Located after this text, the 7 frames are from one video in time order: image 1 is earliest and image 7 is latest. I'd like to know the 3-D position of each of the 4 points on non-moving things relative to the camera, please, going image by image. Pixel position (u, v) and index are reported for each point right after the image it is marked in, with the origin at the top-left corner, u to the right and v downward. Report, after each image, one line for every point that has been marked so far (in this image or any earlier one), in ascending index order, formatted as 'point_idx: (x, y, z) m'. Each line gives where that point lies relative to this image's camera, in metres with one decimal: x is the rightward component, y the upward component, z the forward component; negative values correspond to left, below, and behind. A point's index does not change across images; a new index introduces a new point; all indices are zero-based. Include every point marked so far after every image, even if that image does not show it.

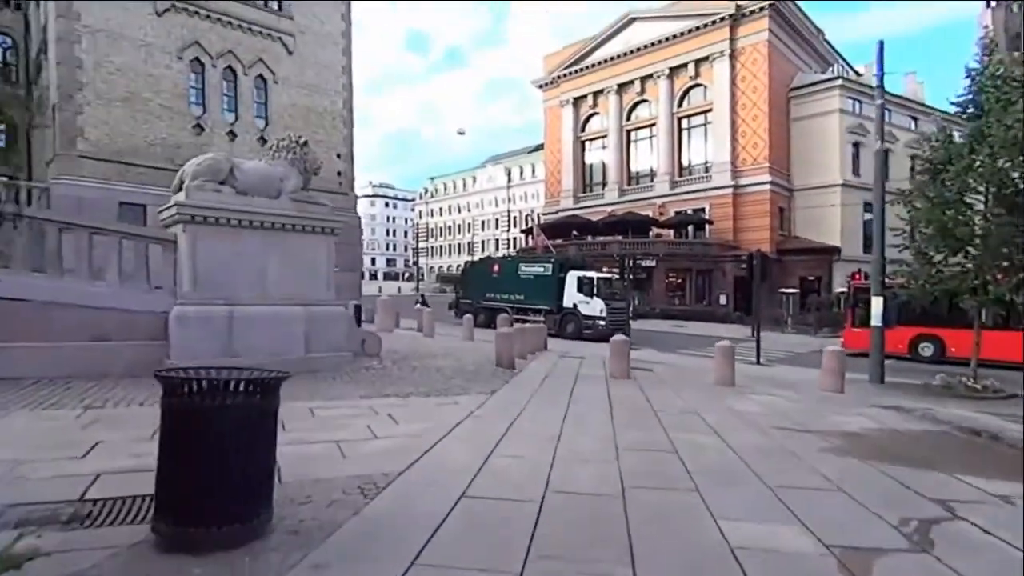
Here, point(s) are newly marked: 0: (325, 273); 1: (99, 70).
0: (-2.4, +0.2, +7.8) m
1: (-12.4, +6.7, +18.5) m
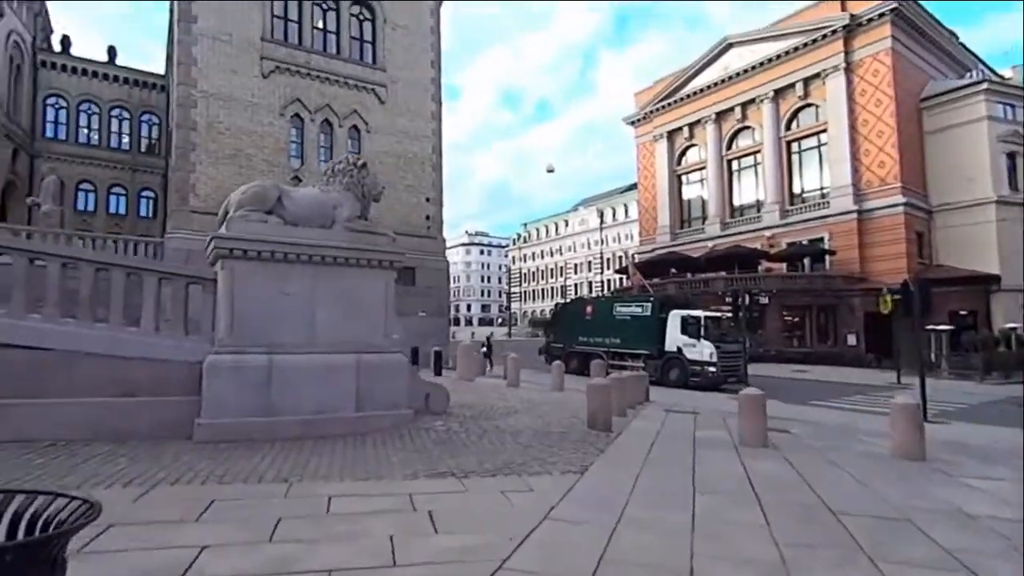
0: (-1.4, -0.3, +6.6) m
1: (-9.7, +5.1, +19.2) m
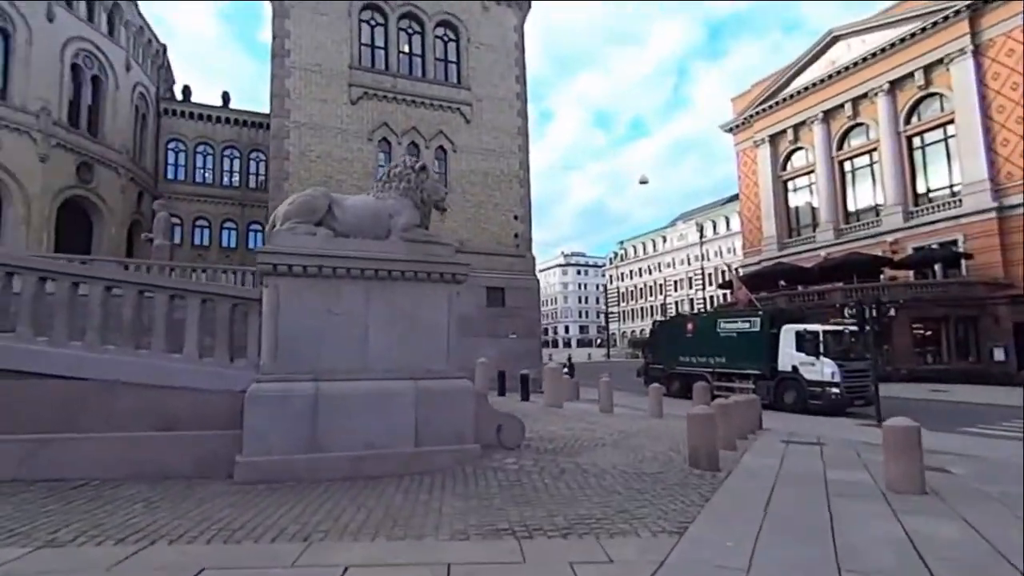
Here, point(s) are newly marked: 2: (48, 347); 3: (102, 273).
0: (-0.7, -0.5, +5.8) m
1: (-6.9, +4.3, +19.8) m
2: (-4.0, -0.5, +5.1) m
3: (-3.6, +0.1, +5.2) m
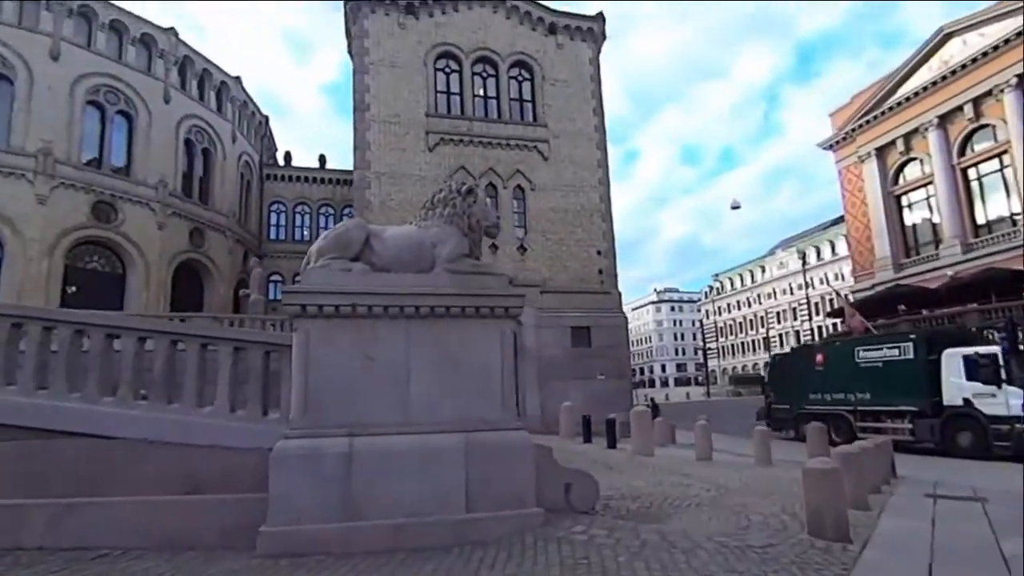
0: (-0.1, -0.8, +5.0) m
1: (-4.4, +2.7, +20.1) m
2: (-3.5, -0.9, +4.8) m
3: (-3.1, -0.3, +4.9) m
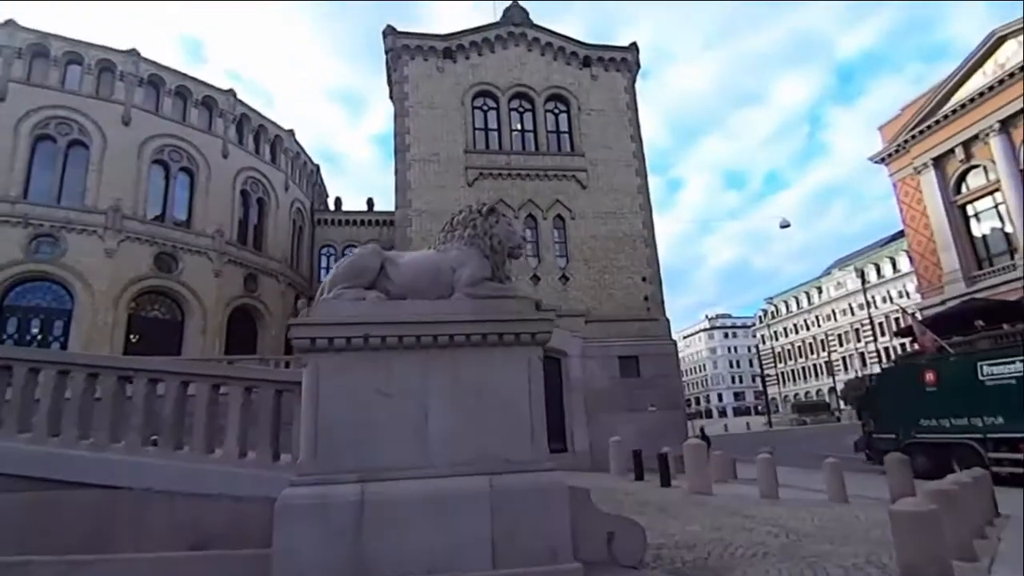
0: (+0.1, -0.9, +4.5) m
1: (-3.0, +1.5, +20.0) m
2: (-3.3, -1.3, +4.6) m
3: (-2.9, -0.6, +4.7) m
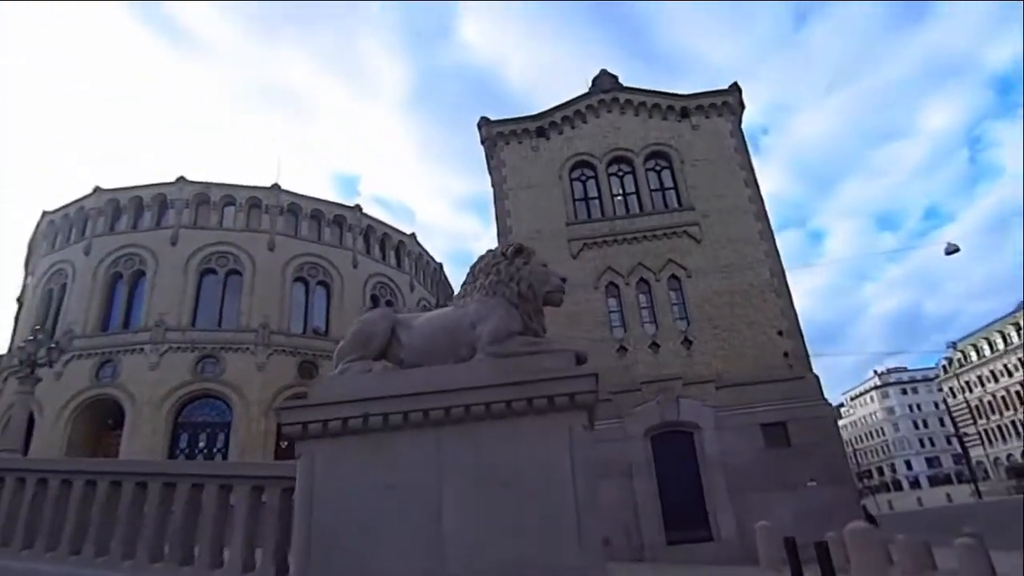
0: (+0.4, -1.2, +3.4) m
1: (+0.6, -1.1, +19.4) m
2: (-2.9, -2.0, +4.1) m
3: (-2.6, -1.3, +4.3) m
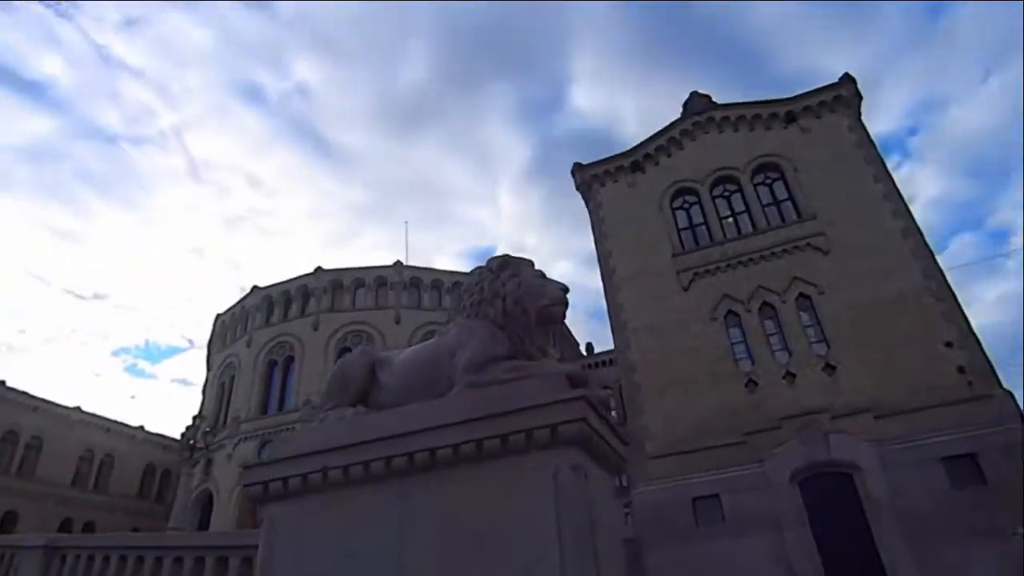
0: (+0.2, -1.2, +2.6) m
1: (+4.1, -2.3, +18.1) m
2: (-2.7, -2.4, +3.9) m
3: (-2.4, -1.7, +4.0) m
